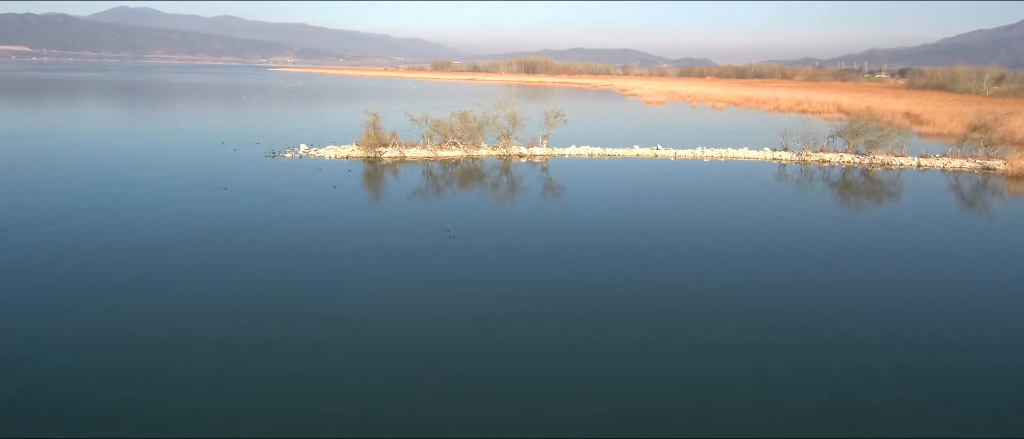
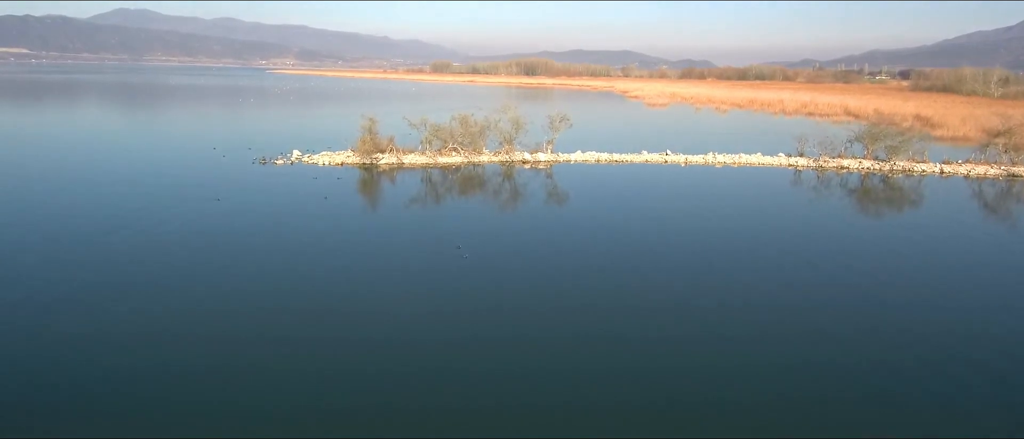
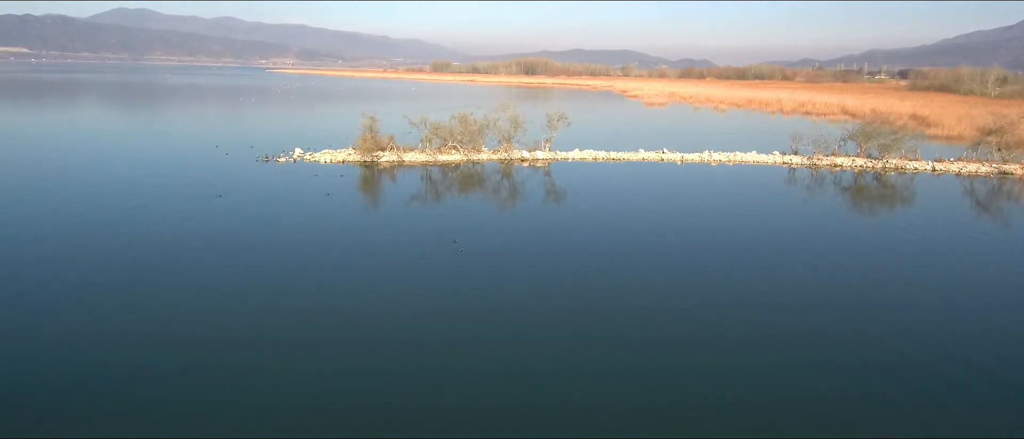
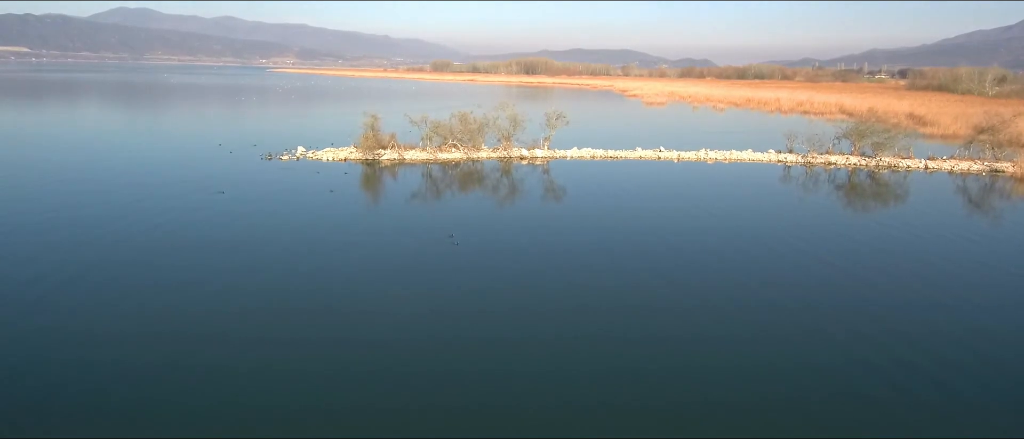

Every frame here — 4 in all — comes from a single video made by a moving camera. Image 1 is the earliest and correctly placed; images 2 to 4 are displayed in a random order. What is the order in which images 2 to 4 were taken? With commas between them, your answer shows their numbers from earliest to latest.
4, 3, 2
